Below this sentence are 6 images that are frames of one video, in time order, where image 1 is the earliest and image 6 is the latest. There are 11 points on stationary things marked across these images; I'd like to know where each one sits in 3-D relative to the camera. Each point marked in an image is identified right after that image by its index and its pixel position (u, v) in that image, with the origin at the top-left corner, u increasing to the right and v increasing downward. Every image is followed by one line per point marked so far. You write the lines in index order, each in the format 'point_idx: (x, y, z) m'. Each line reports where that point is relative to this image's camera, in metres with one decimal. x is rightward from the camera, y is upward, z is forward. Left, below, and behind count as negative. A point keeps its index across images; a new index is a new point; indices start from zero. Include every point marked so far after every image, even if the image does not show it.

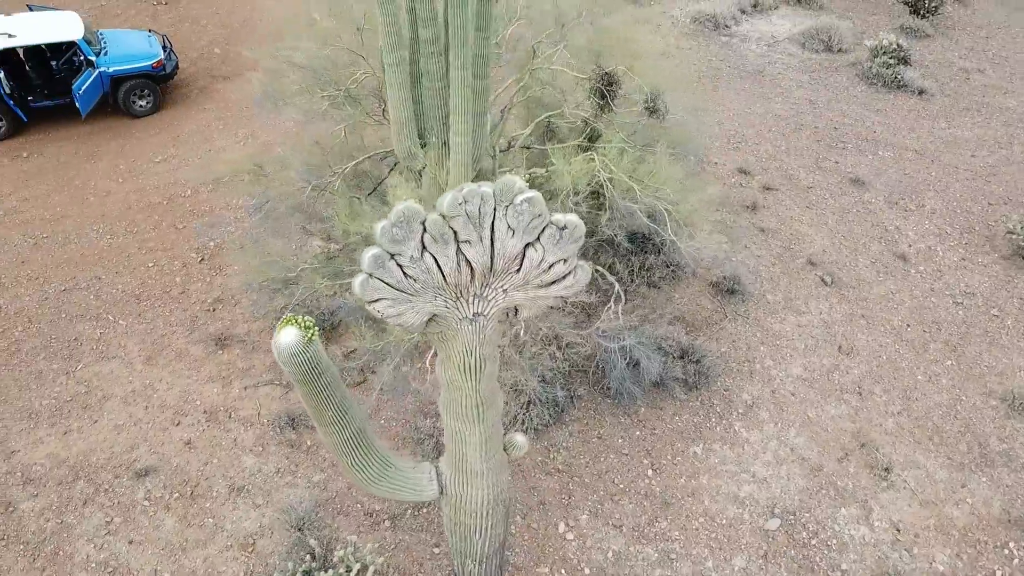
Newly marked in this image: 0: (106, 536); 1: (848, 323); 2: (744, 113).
0: (-2.4, -1.5, +4.9) m
1: (+2.8, -0.3, +6.7) m
2: (+2.7, +2.1, +9.6) m
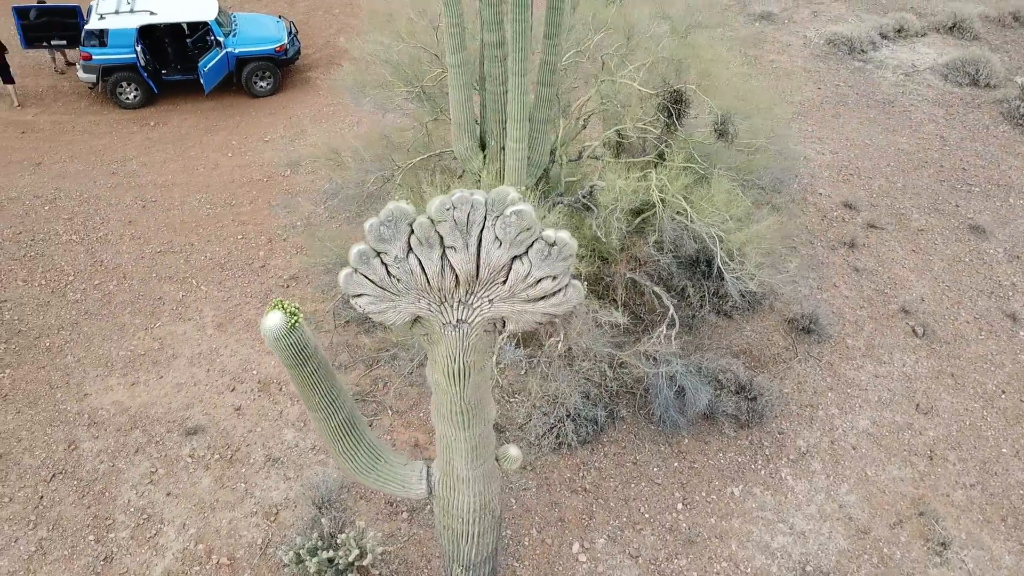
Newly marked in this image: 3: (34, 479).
0: (-2.3, -1.3, +5.2) m
1: (+3.2, -0.7, +6.2) m
2: (+3.9, +1.6, +9.1) m
3: (-3.0, -1.2, +5.2) m
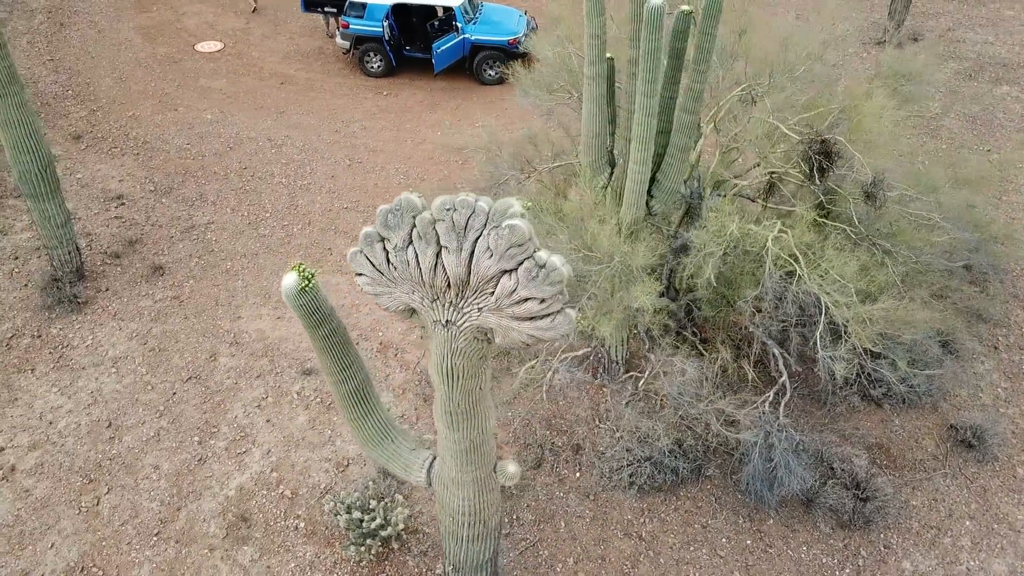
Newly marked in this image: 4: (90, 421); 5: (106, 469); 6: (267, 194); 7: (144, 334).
0: (-1.8, -0.8, +5.8) m
1: (+3.7, -1.6, +5.1) m
2: (+5.7, +0.4, +7.5) m
3: (-2.5, -0.6, +6.0) m
4: (-2.9, -0.9, +5.7) m
5: (-2.7, -1.2, +5.4) m
6: (-2.3, +0.9, +7.8) m
7: (-2.8, -0.4, +6.4) m
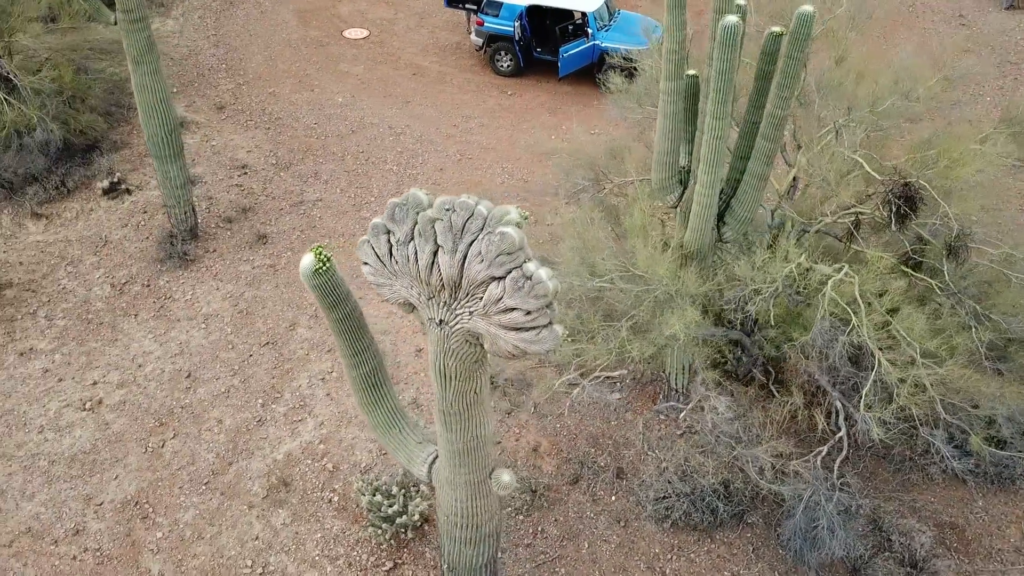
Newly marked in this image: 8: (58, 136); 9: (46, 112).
0: (-1.4, -0.7, +6.1) m
1: (+3.7, -2.1, +4.3) m
2: (+6.4, -0.5, +6.4) m
3: (-2.0, -0.4, +6.4) m
4: (-2.5, -0.6, +6.2) m
5: (-2.4, -0.9, +5.8) m
6: (-1.3, +1.1, +8.1) m
7: (-2.3, -0.1, +6.8) m
8: (-4.3, +1.5, +7.8) m
9: (-4.5, +1.7, +7.9) m
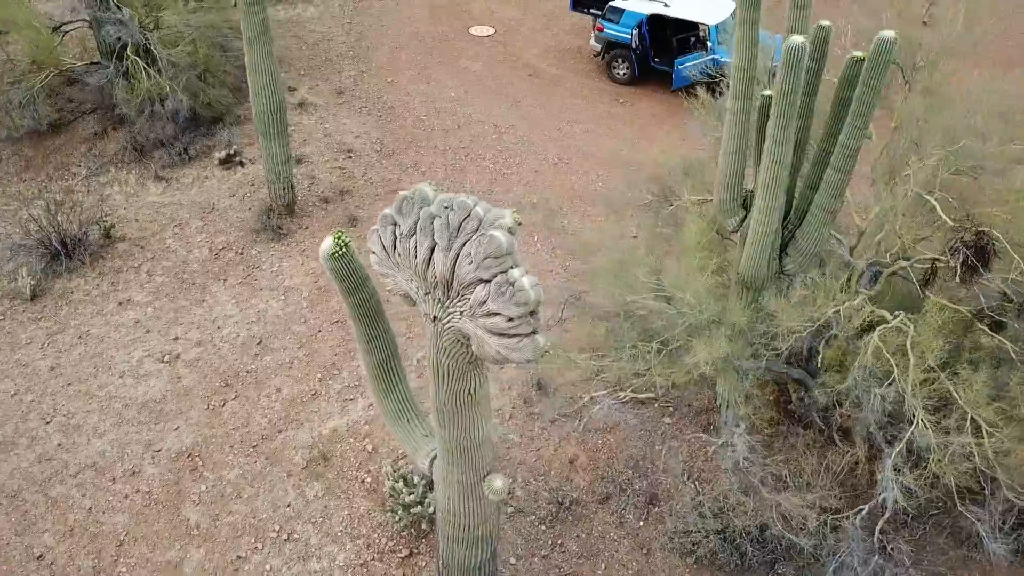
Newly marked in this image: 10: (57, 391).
0: (-1.0, -0.6, +6.2) m
1: (+3.6, -2.6, +3.7) m
2: (+6.7, -1.3, +5.3) m
3: (-1.5, -0.2, +6.6) m
4: (-2.1, -0.4, +6.5) m
5: (-2.0, -0.7, +6.1) m
6: (-0.4, +1.1, +8.2) m
7: (-1.7, +0.1, +7.0) m
8: (-3.3, +1.9, +8.4) m
9: (-3.4, +2.1, +8.5) m
10: (-3.3, -0.8, +6.0) m
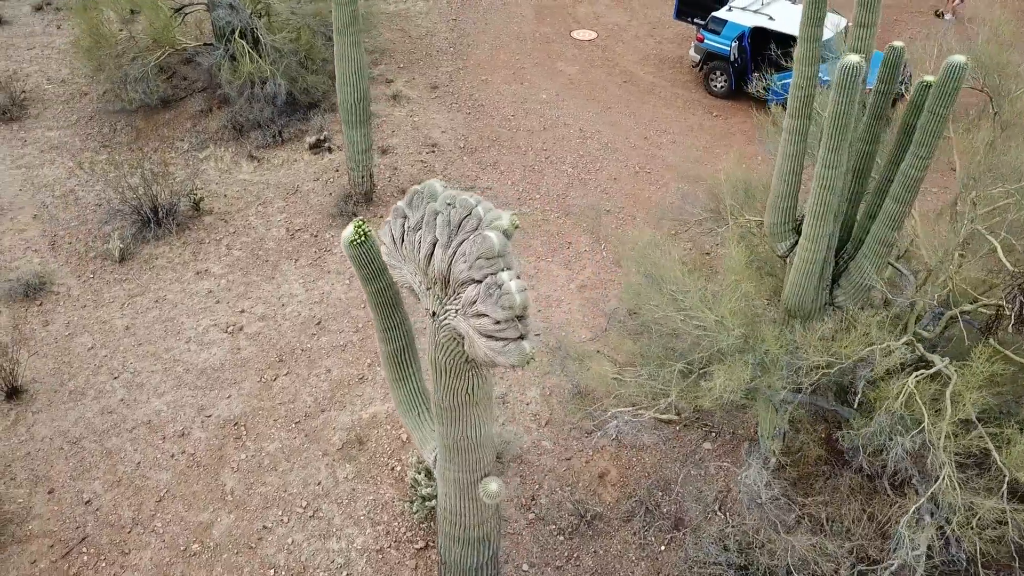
0: (-0.7, -0.5, +6.3) m
1: (+3.4, -2.9, +3.2) m
2: (+6.8, -2.0, +4.3) m
3: (-1.0, -0.1, +6.8) m
4: (-1.7, -0.2, +6.7) m
5: (-1.7, -0.5, +6.3) m
6: (+0.4, +1.1, +8.1) m
7: (-1.1, +0.2, +7.2) m
8: (-2.4, +2.1, +8.8) m
9: (-2.5, +2.4, +8.9) m
10: (-3.0, -0.5, +6.4) m
